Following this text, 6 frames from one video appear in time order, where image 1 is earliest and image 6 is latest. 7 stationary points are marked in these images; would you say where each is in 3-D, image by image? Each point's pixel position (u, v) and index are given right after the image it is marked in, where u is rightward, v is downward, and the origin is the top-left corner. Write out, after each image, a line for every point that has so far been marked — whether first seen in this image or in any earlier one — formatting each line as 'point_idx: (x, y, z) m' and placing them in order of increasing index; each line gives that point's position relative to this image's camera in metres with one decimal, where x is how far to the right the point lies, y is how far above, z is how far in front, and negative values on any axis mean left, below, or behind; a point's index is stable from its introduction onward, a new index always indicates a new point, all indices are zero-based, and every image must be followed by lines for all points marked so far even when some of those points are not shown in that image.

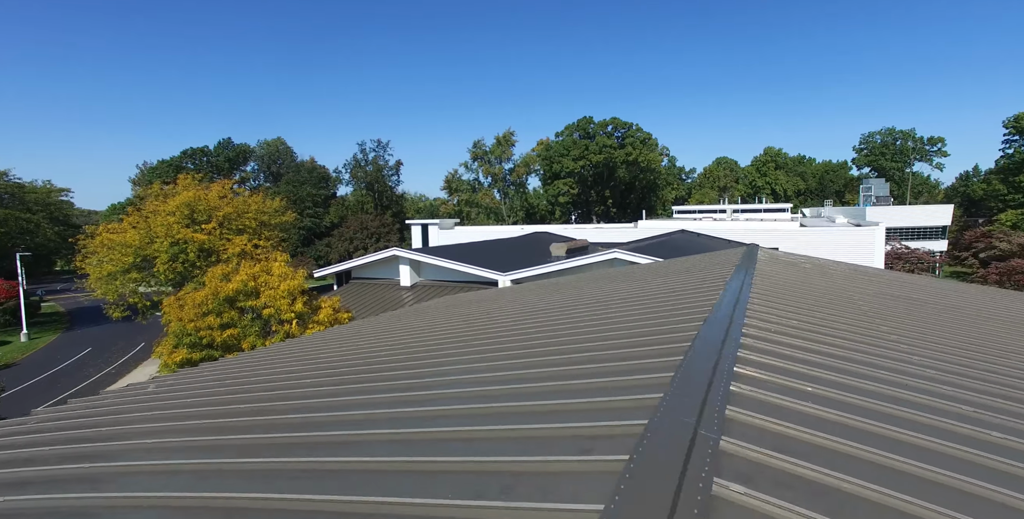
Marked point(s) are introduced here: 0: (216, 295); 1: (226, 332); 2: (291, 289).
0: (-6.0, -0.7, +11.9) m
1: (-5.5, -1.4, +11.3) m
2: (-4.6, -0.6, +12.2) m
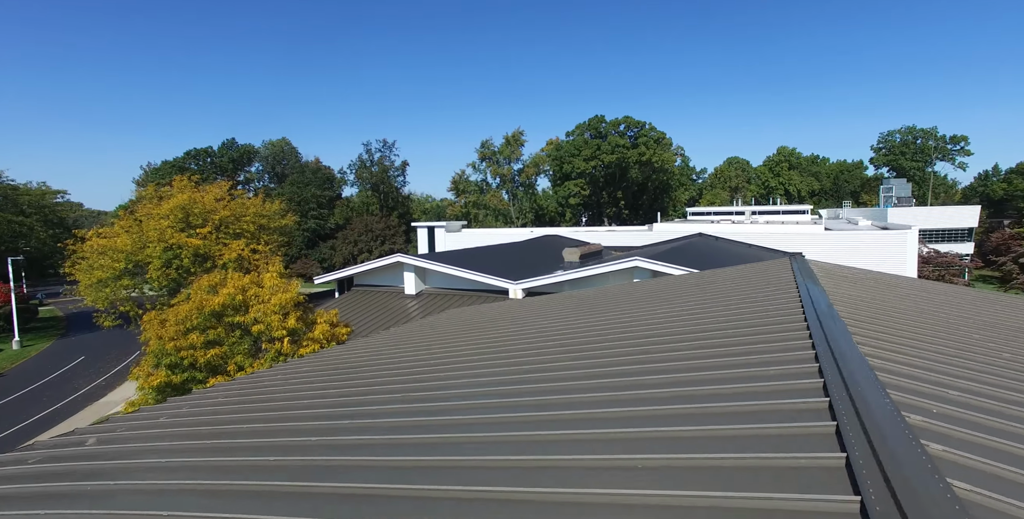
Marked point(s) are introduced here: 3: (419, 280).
0: (-5.7, -0.9, +10.8) m
1: (-5.3, -1.6, +10.2) m
2: (-4.3, -0.8, +11.1) m
3: (-3.0, -0.7, +19.3) m
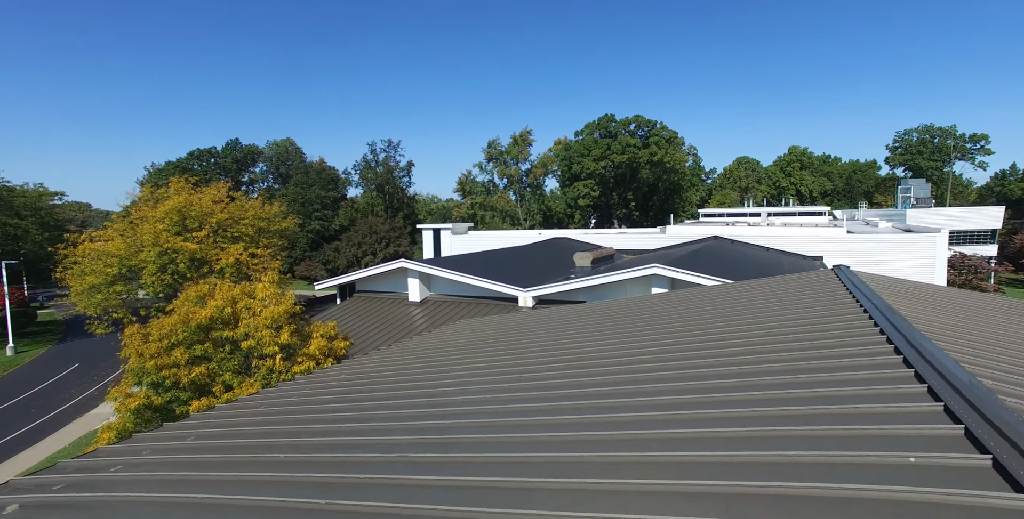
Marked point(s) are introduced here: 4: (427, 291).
0: (-5.5, -1.1, +10.0) m
1: (-5.1, -1.8, +9.3) m
2: (-4.1, -1.0, +10.2) m
3: (-2.8, -0.9, +18.4) m
4: (-2.7, -1.0, +18.5) m
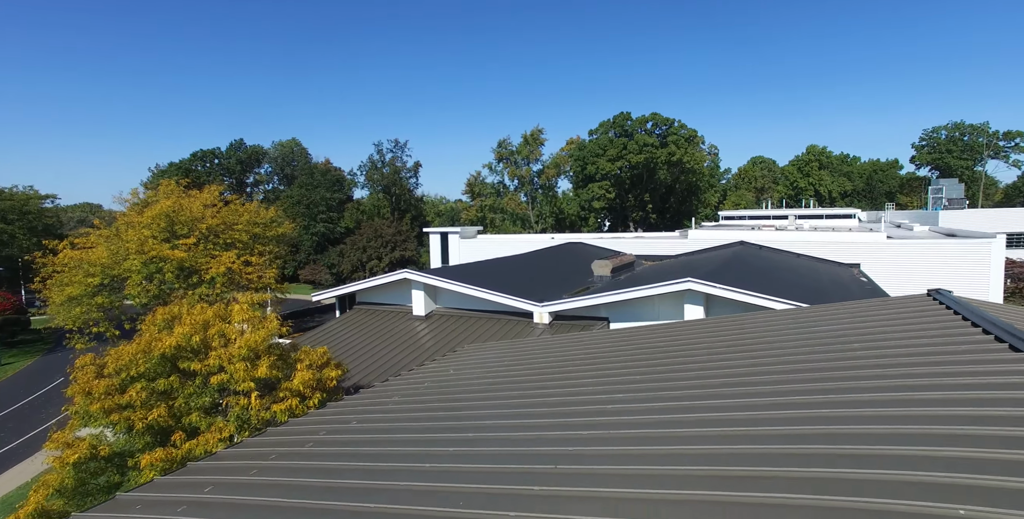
0: (-5.3, -1.4, +8.5) m
1: (-4.8, -2.0, +7.8) m
2: (-3.9, -1.3, +8.7) m
3: (-2.4, -1.1, +16.9) m
4: (-2.3, -1.3, +17.0) m
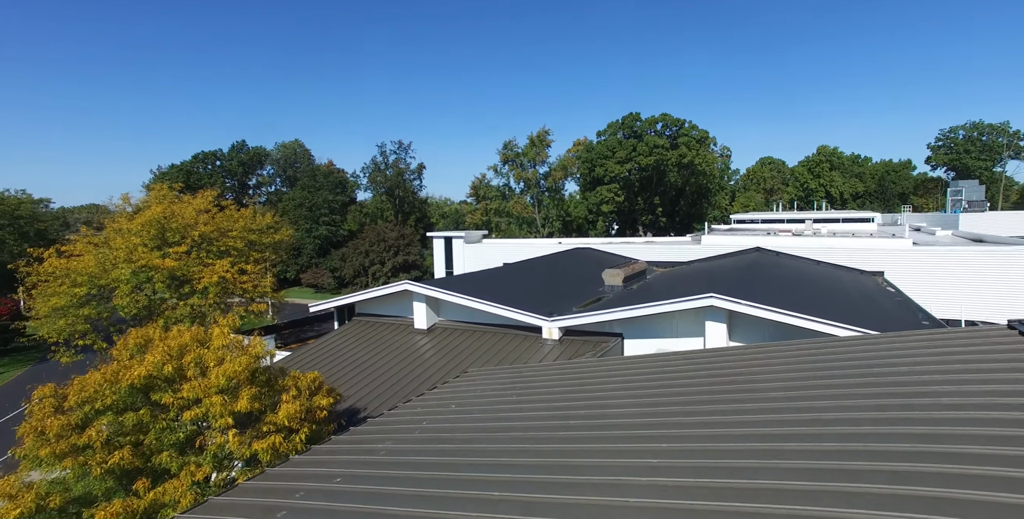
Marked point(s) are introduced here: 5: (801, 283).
0: (-5.1, -1.6, +7.6) m
1: (-4.7, -2.3, +7.0) m
2: (-3.7, -1.5, +7.8) m
3: (-2.2, -1.4, +16.0) m
4: (-2.1, -1.5, +16.1) m
5: (+9.6, -0.8, +19.4) m
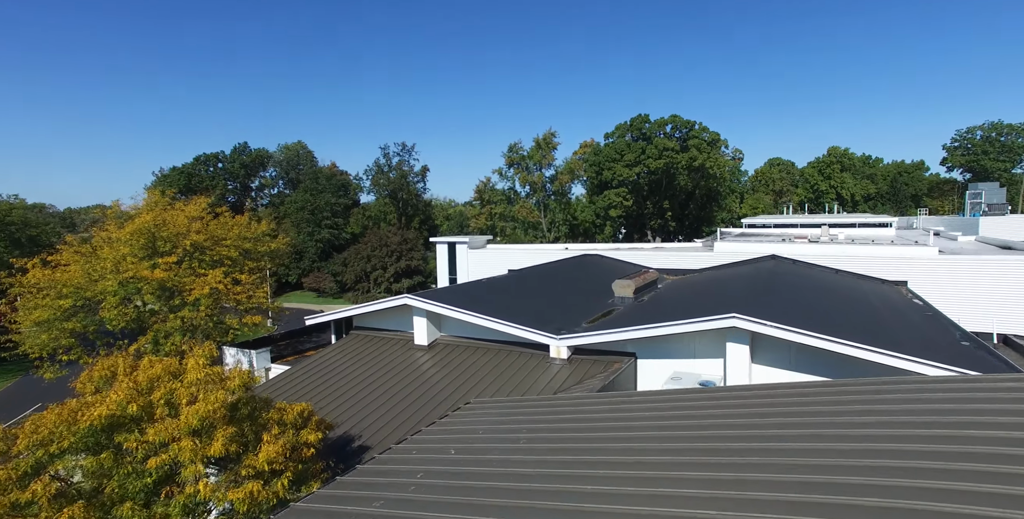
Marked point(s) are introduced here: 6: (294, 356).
0: (-5.1, -2.0, +6.8) m
1: (-4.6, -2.6, +6.1) m
2: (-3.7, -1.8, +7.0) m
3: (-2.0, -1.7, +15.2) m
4: (-1.9, -1.9, +15.2) m
5: (+9.7, -1.1, +18.4) m
6: (-7.3, -3.2, +19.5) m
